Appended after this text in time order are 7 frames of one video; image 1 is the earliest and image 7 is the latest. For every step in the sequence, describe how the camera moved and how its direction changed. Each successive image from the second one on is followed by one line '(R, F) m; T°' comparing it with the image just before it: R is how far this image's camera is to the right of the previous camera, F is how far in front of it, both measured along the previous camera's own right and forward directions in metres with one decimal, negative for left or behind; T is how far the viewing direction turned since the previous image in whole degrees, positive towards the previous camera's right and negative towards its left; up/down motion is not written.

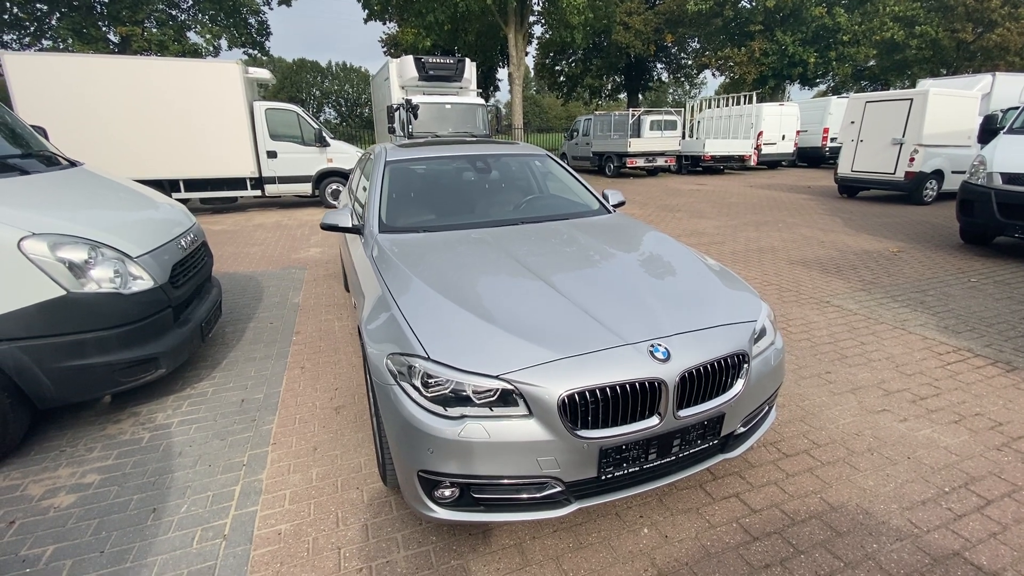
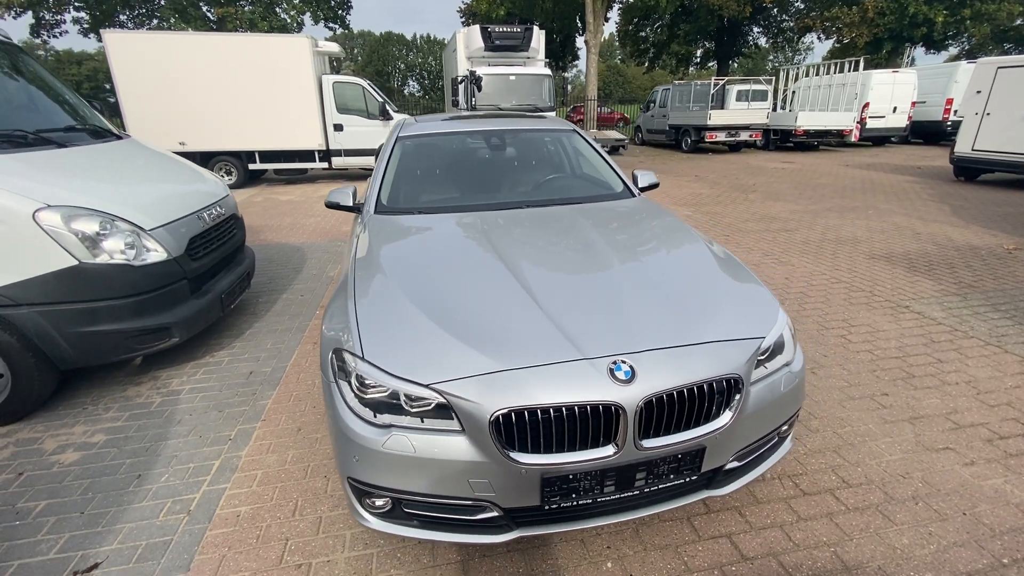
(+0.5, +0.3) m; -9°
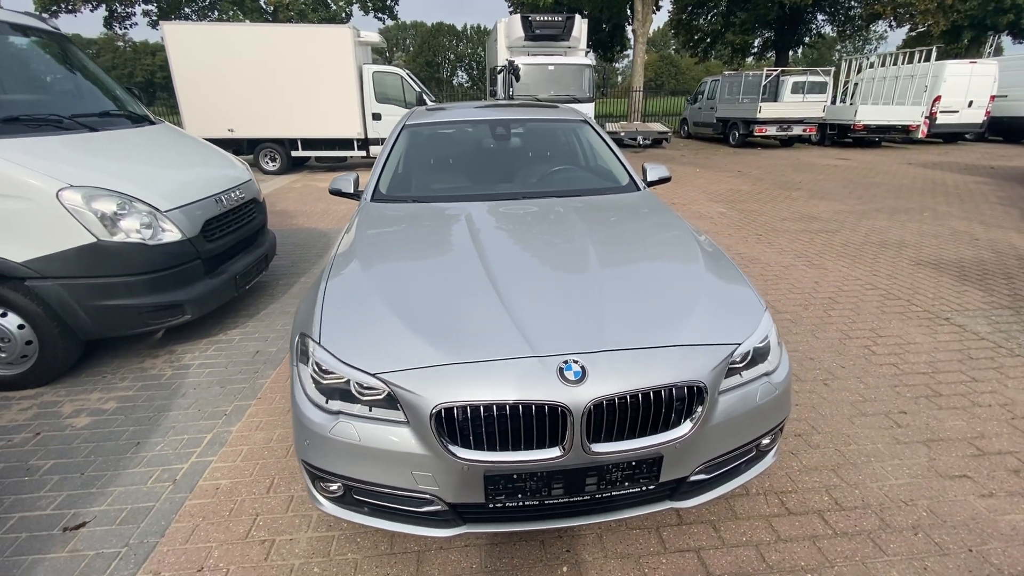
(+0.3, +0.1) m; -5°
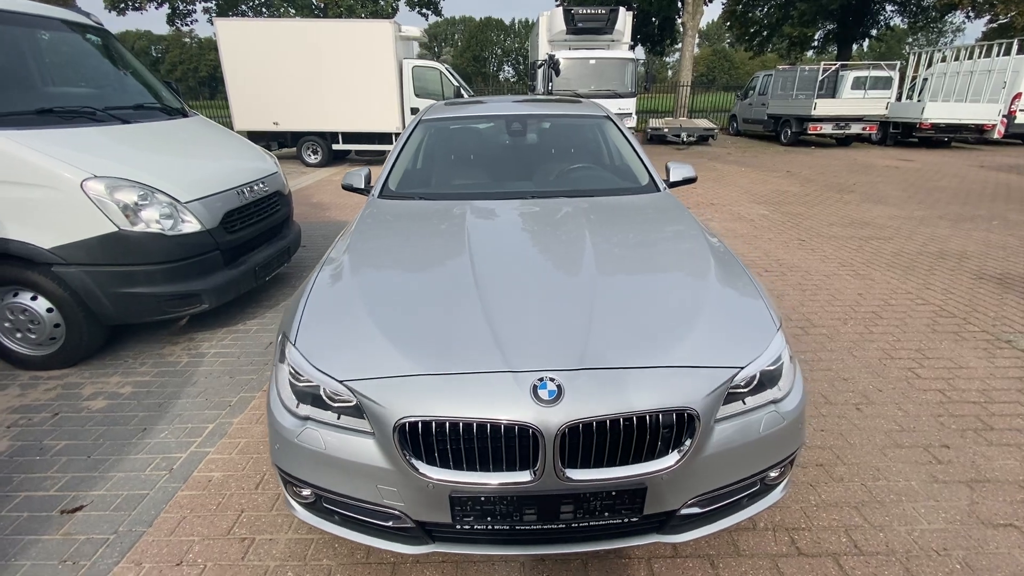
(+0.2, +0.1) m; -5°
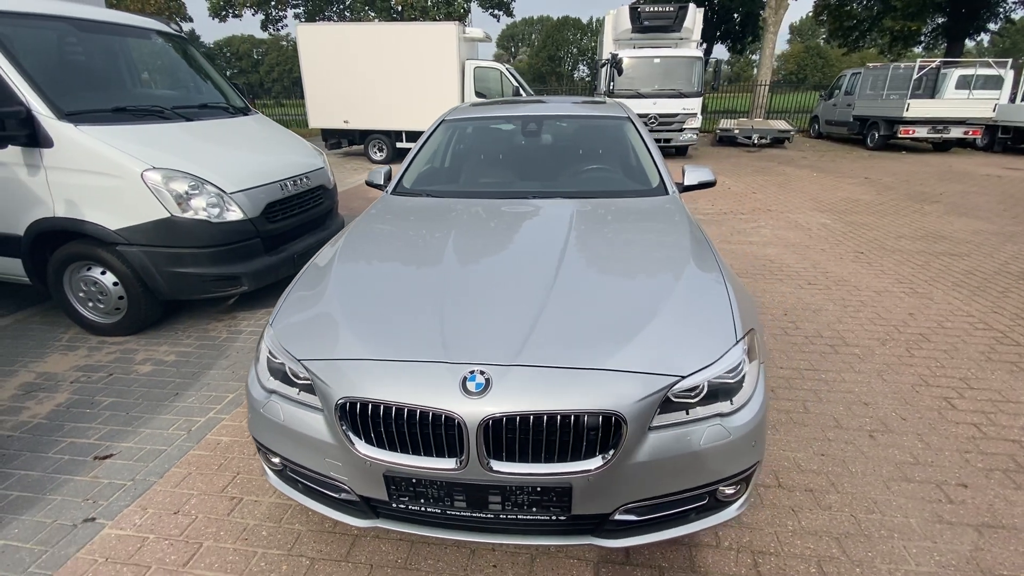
(+0.4, 0.0) m; -8°
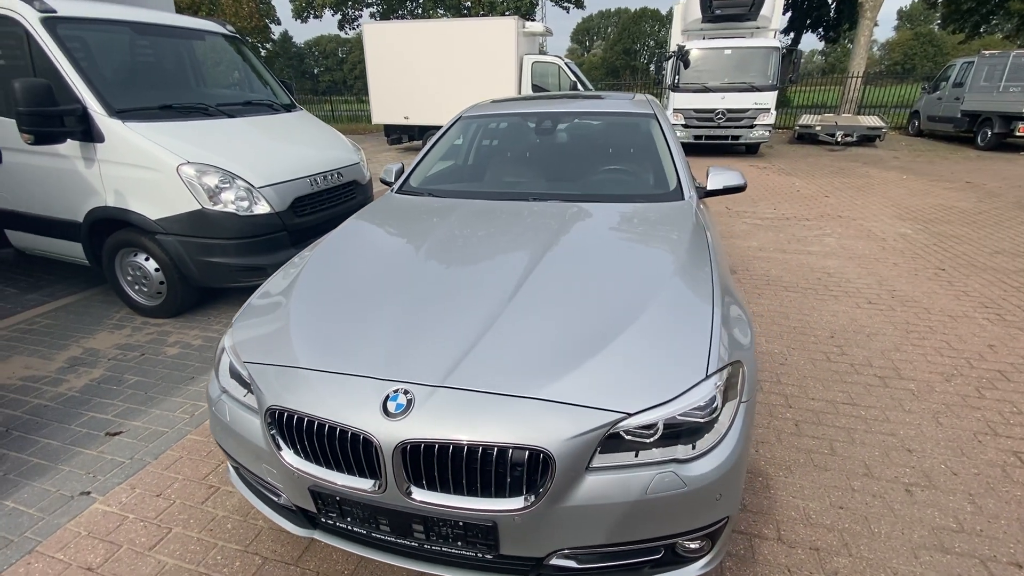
(+0.4, +0.2) m; -8°
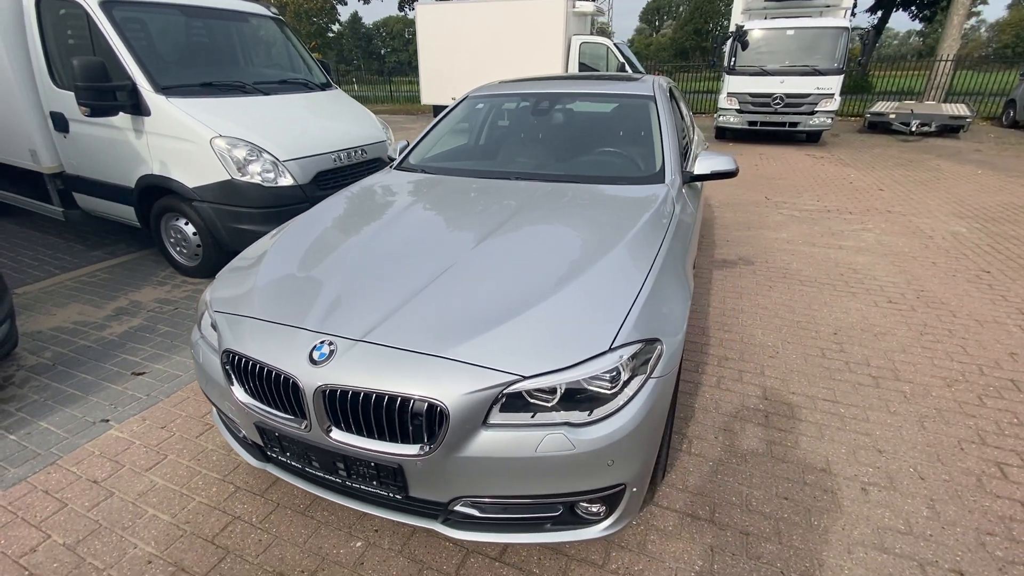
(+0.5, -0.1) m; -6°
